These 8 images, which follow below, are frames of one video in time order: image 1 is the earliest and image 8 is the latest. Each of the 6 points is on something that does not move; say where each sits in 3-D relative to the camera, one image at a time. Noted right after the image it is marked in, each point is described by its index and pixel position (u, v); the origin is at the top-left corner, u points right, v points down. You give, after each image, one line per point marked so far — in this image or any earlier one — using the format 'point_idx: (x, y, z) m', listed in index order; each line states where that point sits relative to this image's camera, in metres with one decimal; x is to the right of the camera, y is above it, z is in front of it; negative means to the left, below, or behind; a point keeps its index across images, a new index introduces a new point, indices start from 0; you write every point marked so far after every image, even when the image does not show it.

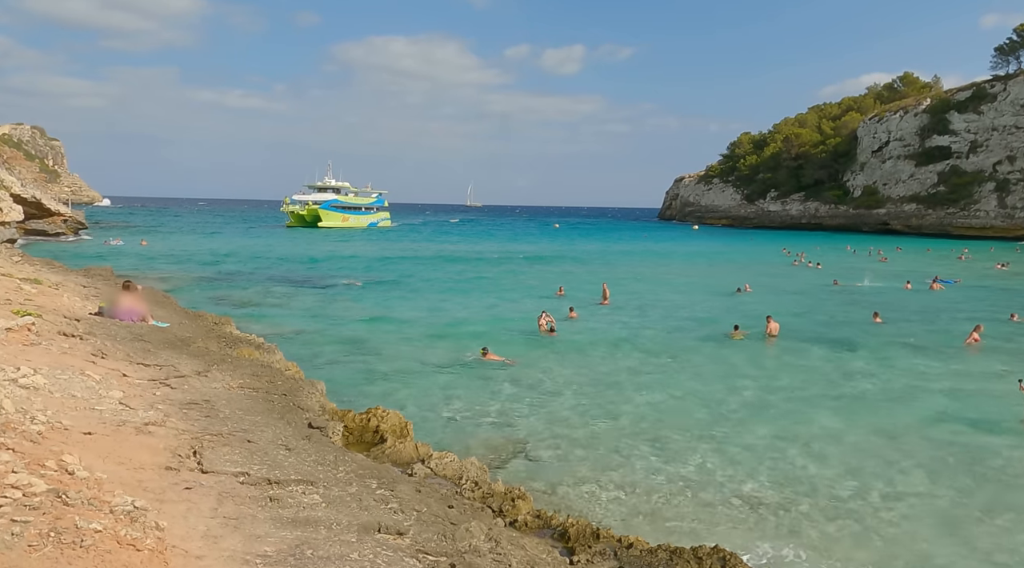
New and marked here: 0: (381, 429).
0: (-2.0, -2.1, +11.8) m
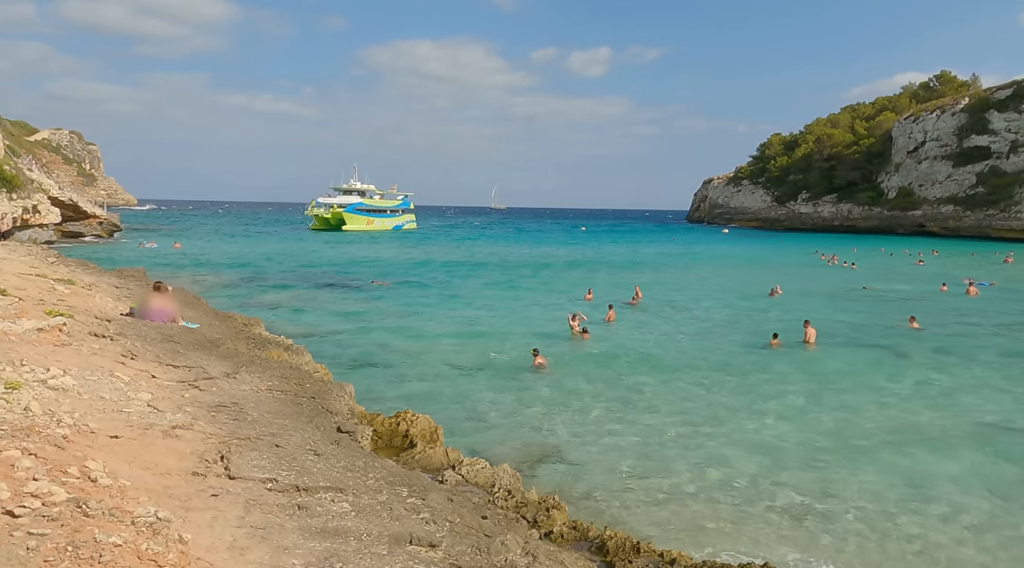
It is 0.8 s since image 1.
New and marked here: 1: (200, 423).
0: (-1.5, -2.1, +11.5) m
1: (-3.6, -1.6, +9.4) m
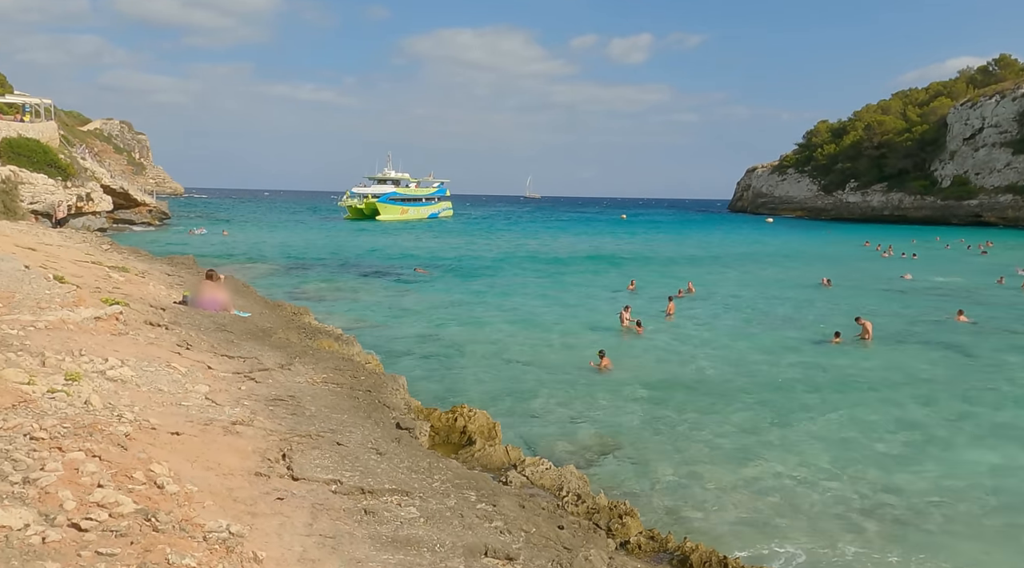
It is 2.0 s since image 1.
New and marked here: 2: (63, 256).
0: (-0.6, -2.0, +11.1) m
1: (-2.8, -1.5, +9.1) m
2: (-9.4, +0.6, +16.9) m
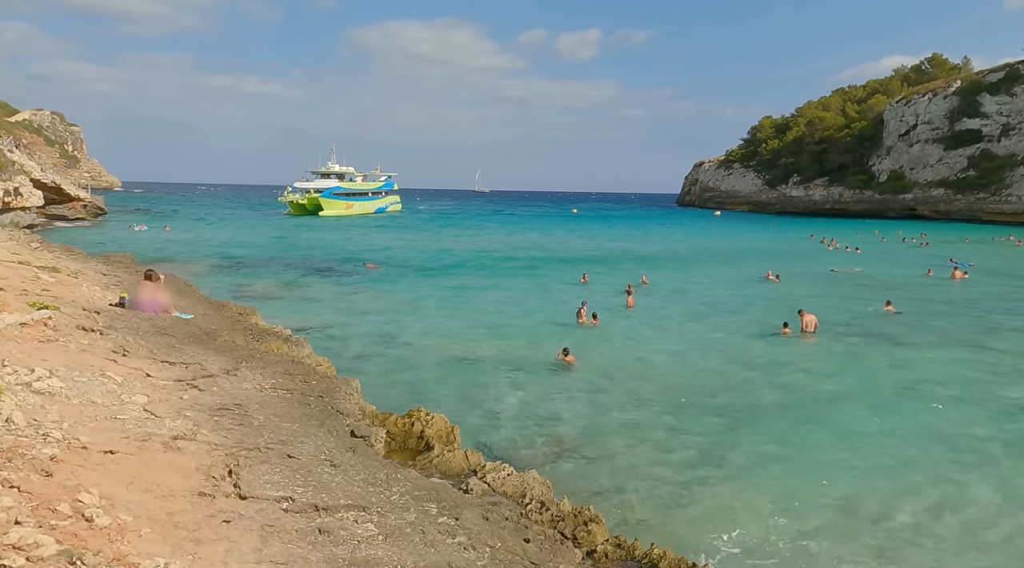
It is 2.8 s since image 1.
0: (-1.2, -2.0, +10.7) m
1: (-3.3, -1.6, +8.5) m
2: (-10.3, +0.5, +15.9) m
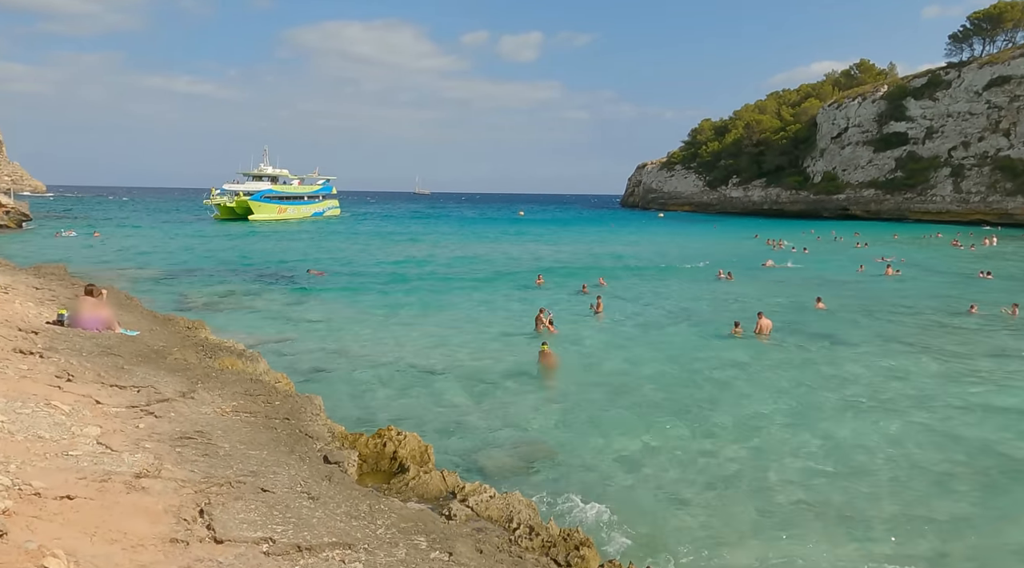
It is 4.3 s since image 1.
0: (-1.4, -2.2, +10.2) m
1: (-3.4, -1.8, +7.8) m
2: (-11.0, +0.2, +14.7) m
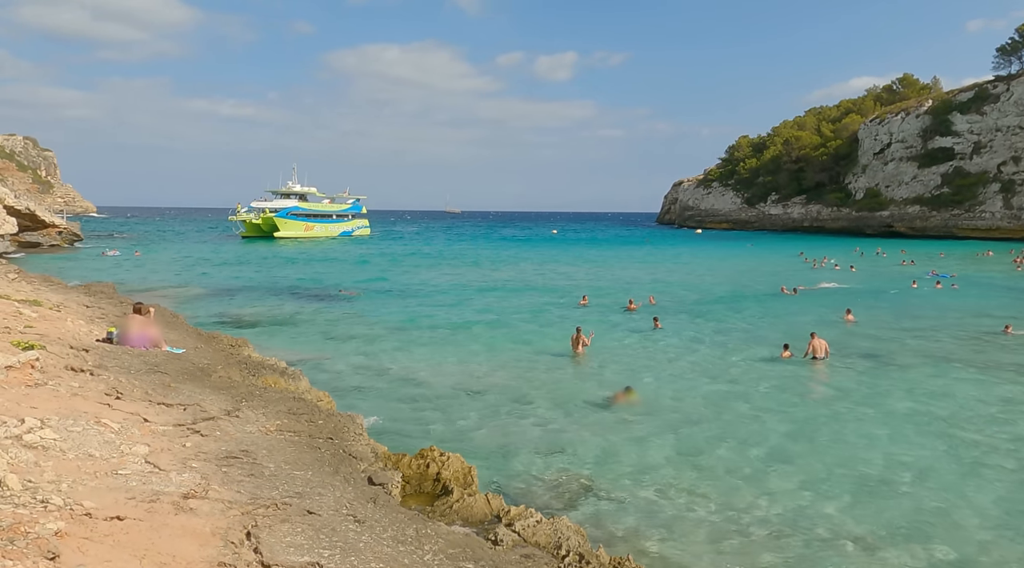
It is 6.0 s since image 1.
0: (-0.8, -2.4, +10.0) m
1: (-2.9, -1.9, +7.8) m
2: (-10.2, -0.1, +15.0) m
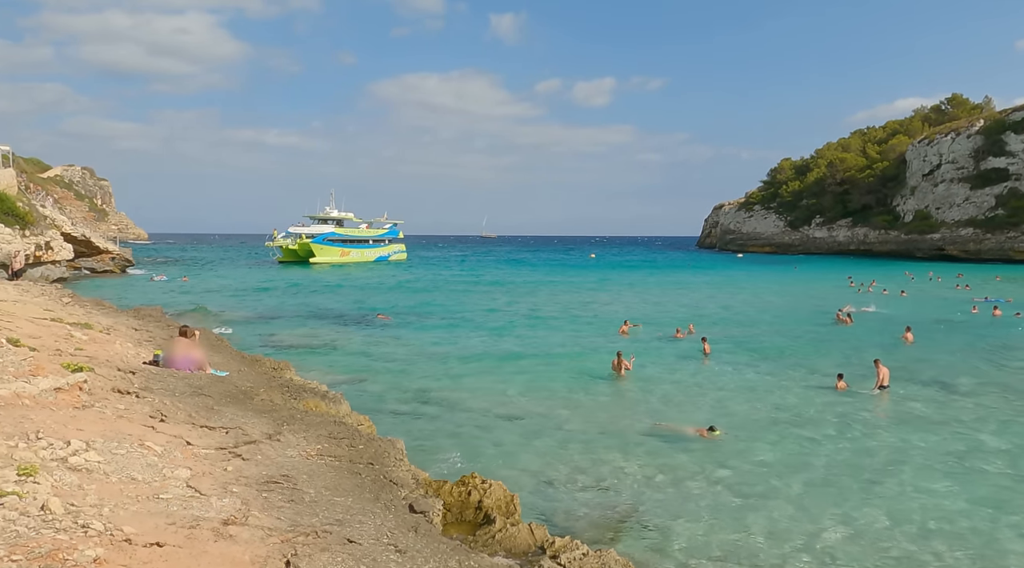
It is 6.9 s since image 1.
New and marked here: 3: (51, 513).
0: (-0.3, -2.7, +9.8) m
1: (-2.5, -2.2, +7.7) m
2: (-9.4, -0.6, +15.4) m
3: (-3.7, -1.7, +6.3) m
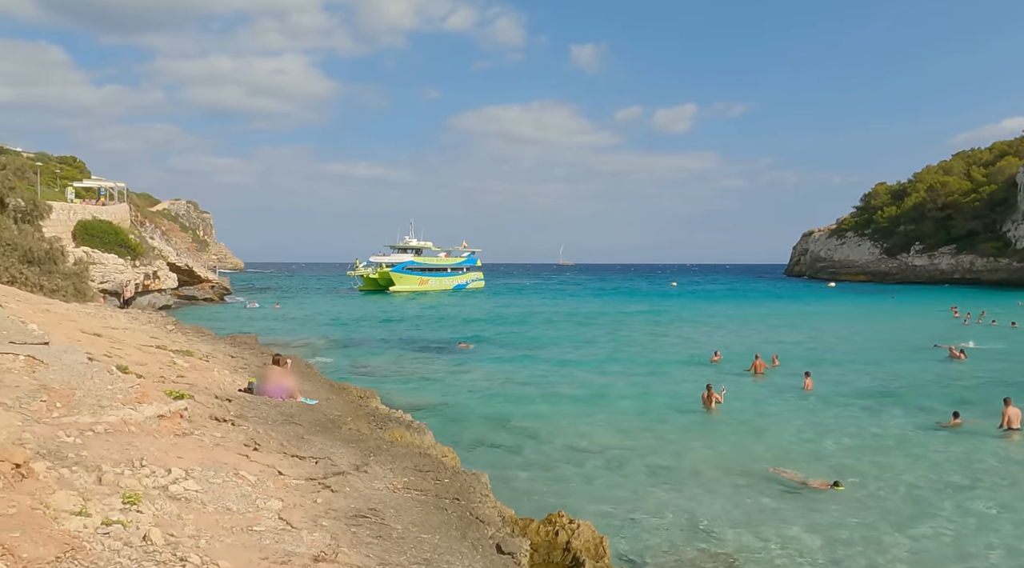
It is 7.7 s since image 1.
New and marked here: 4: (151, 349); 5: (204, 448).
0: (+0.7, -3.1, +9.6) m
1: (-1.6, -2.5, +7.7) m
2: (-7.7, -1.2, +16.1) m
3: (-2.9, -2.0, +6.5) m
4: (-7.2, -1.3, +15.9) m
5: (-3.9, -2.1, +10.1) m
